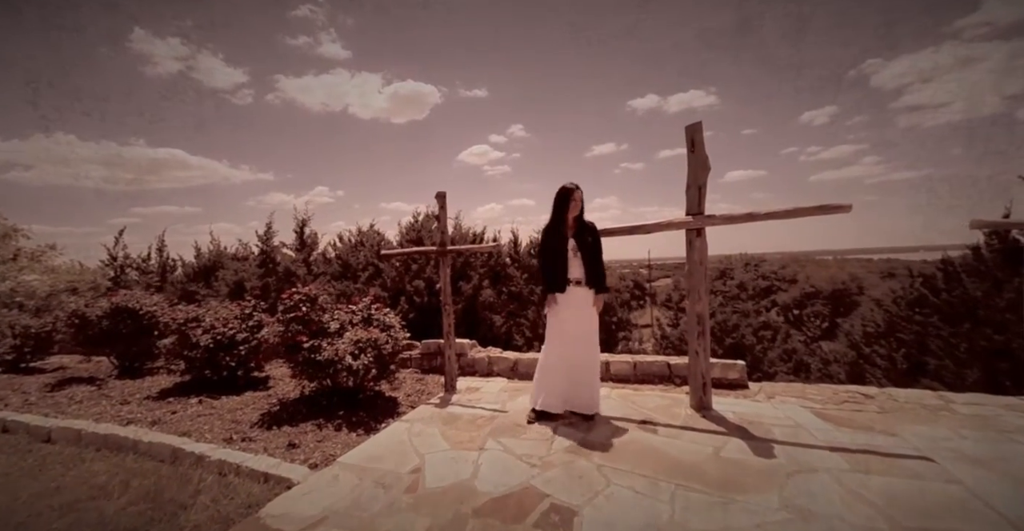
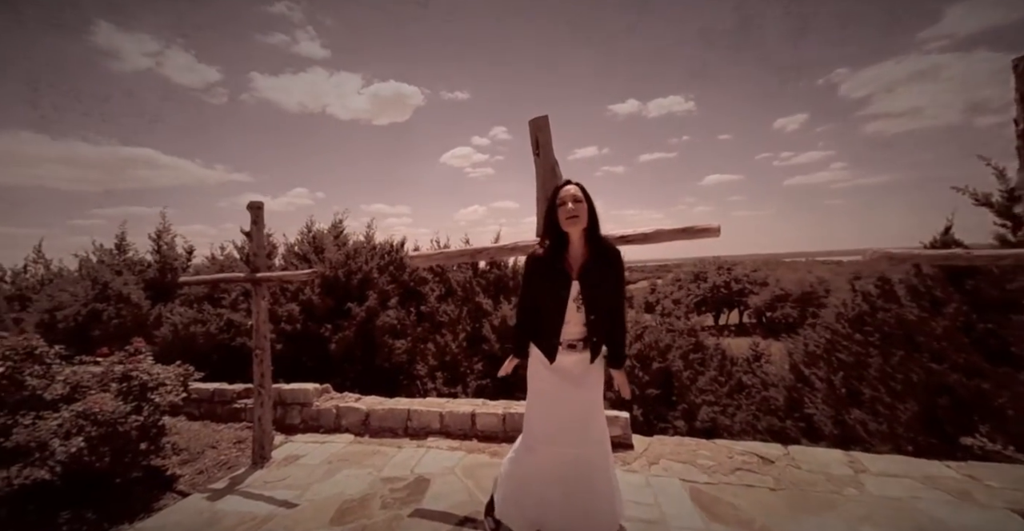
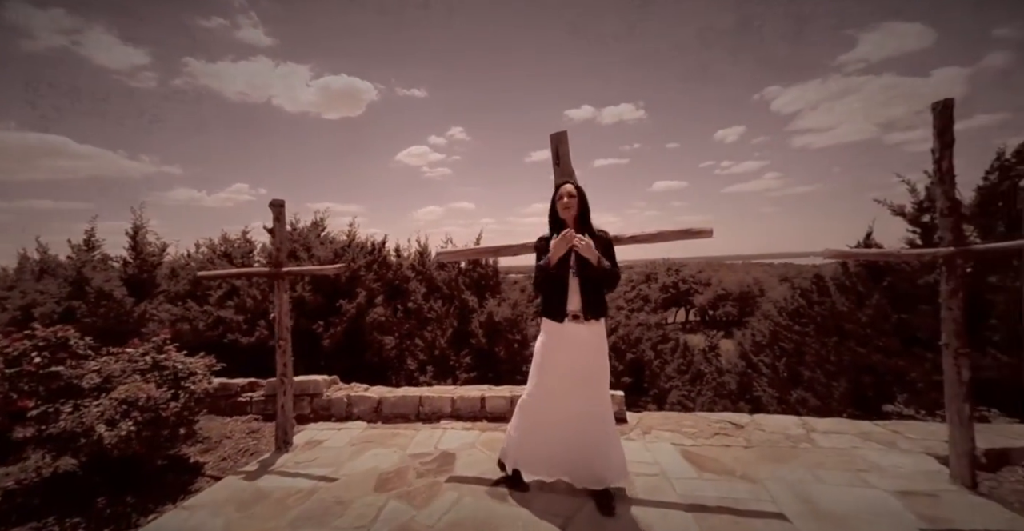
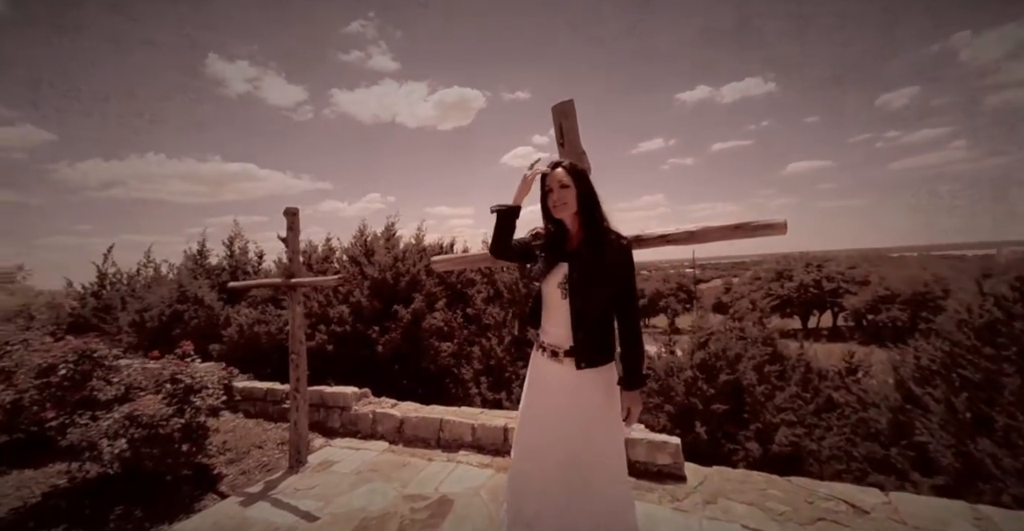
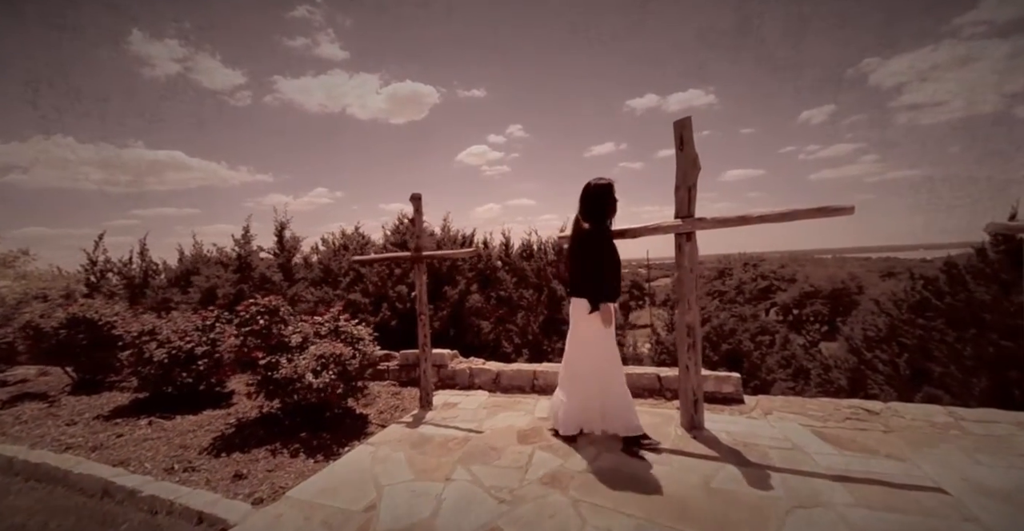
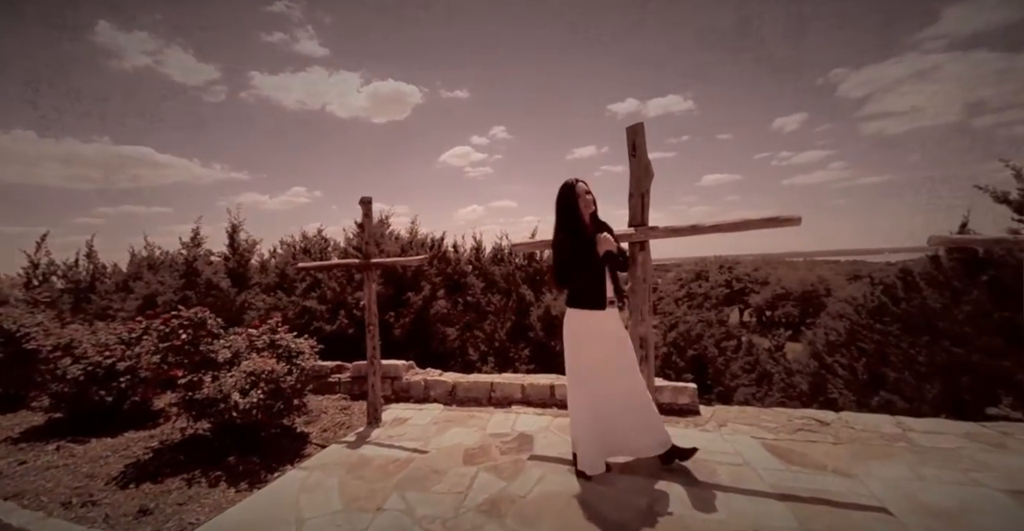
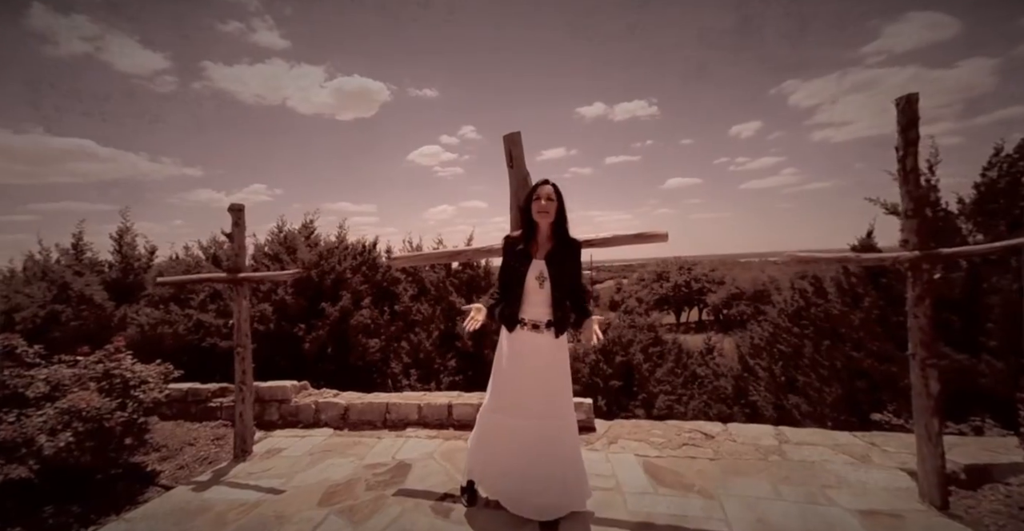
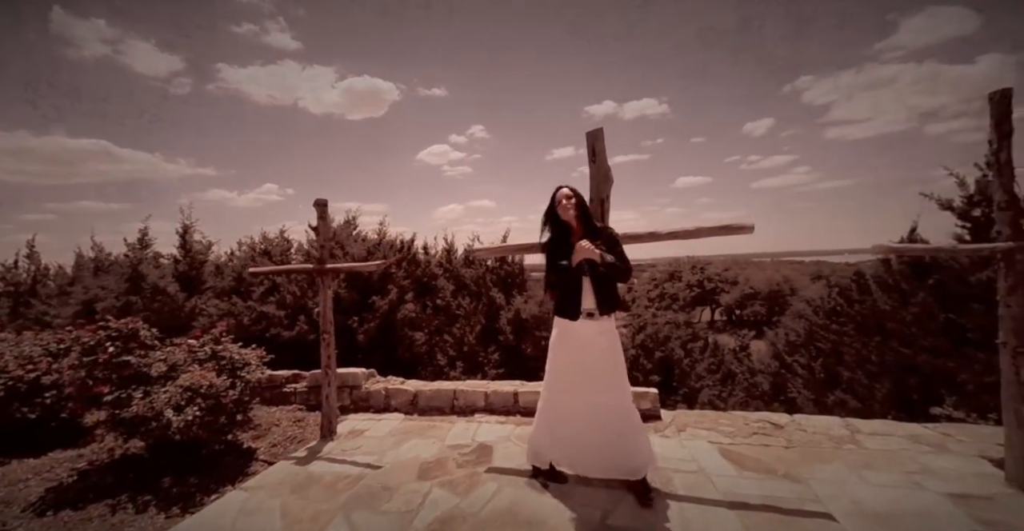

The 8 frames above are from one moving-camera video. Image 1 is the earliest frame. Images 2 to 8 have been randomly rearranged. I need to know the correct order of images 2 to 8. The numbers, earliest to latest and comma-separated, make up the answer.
5, 6, 8, 3, 7, 2, 4
